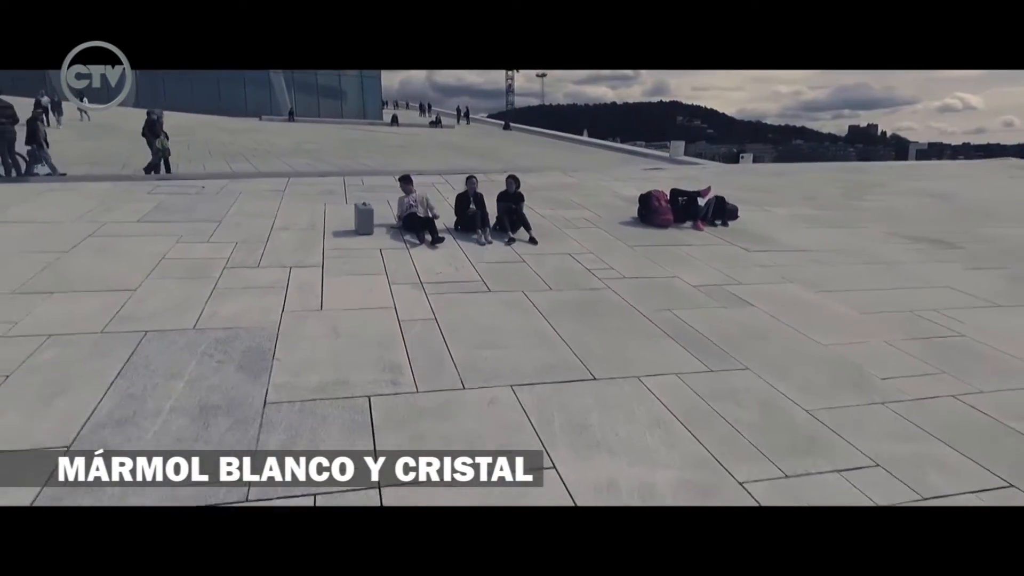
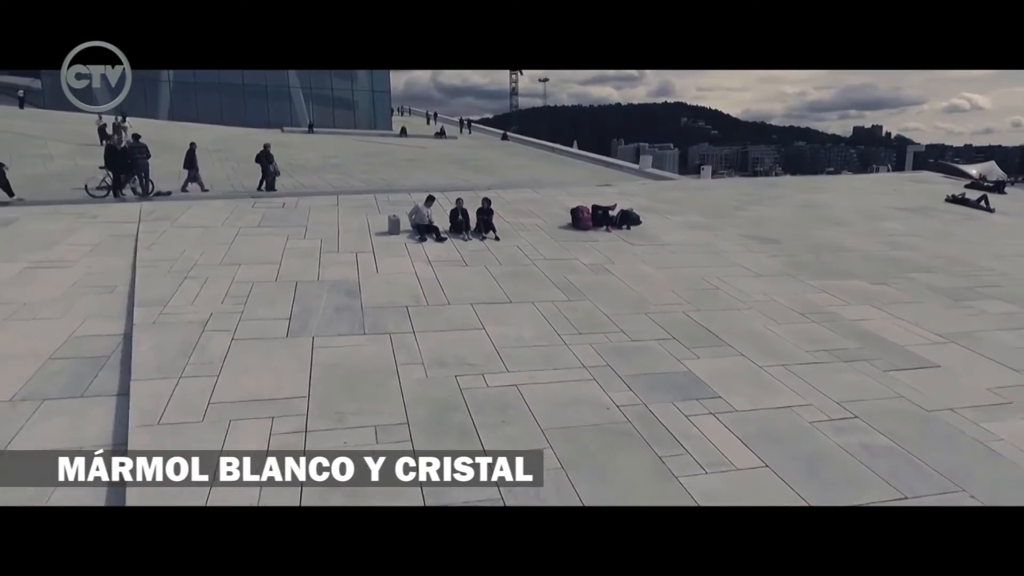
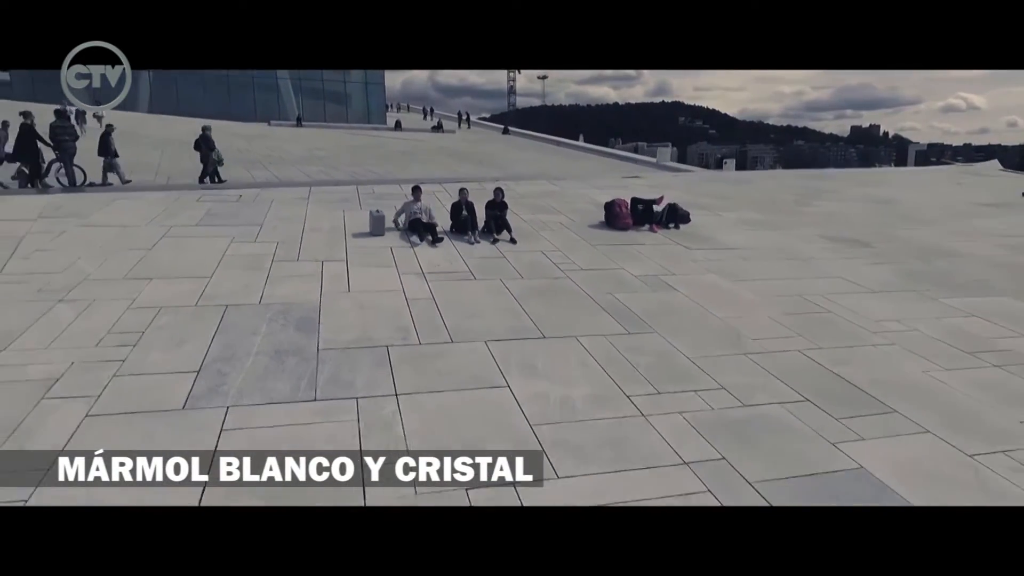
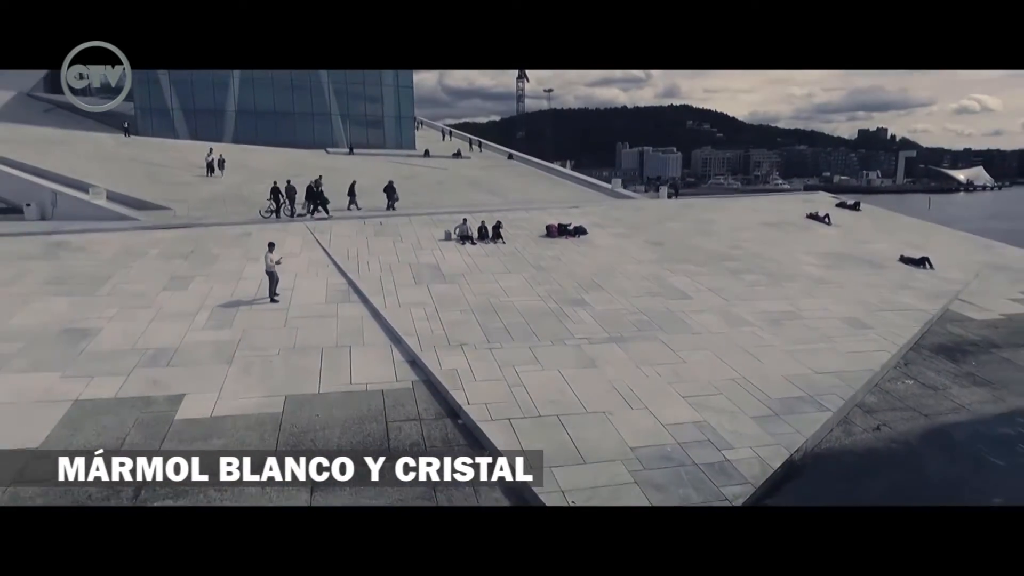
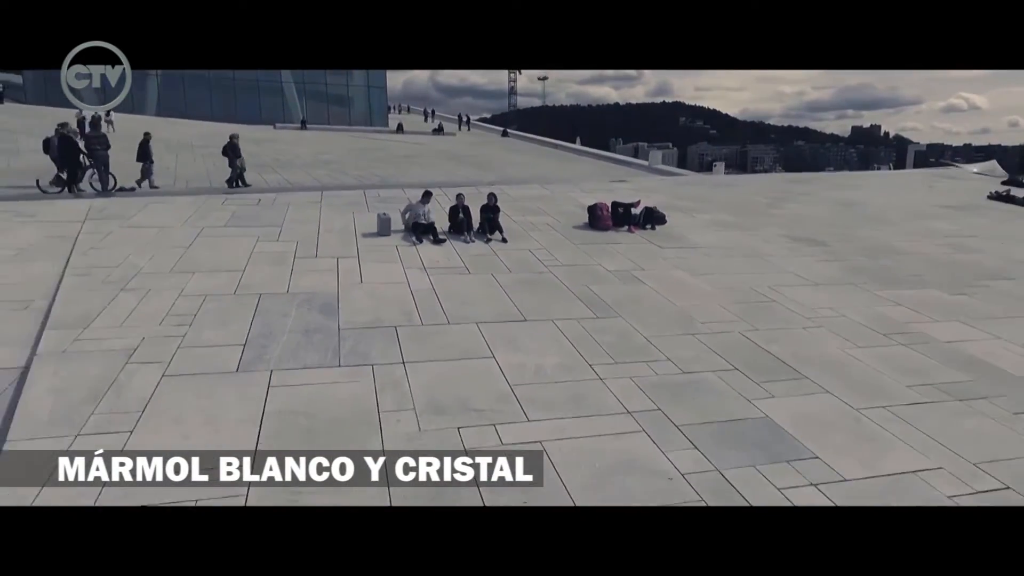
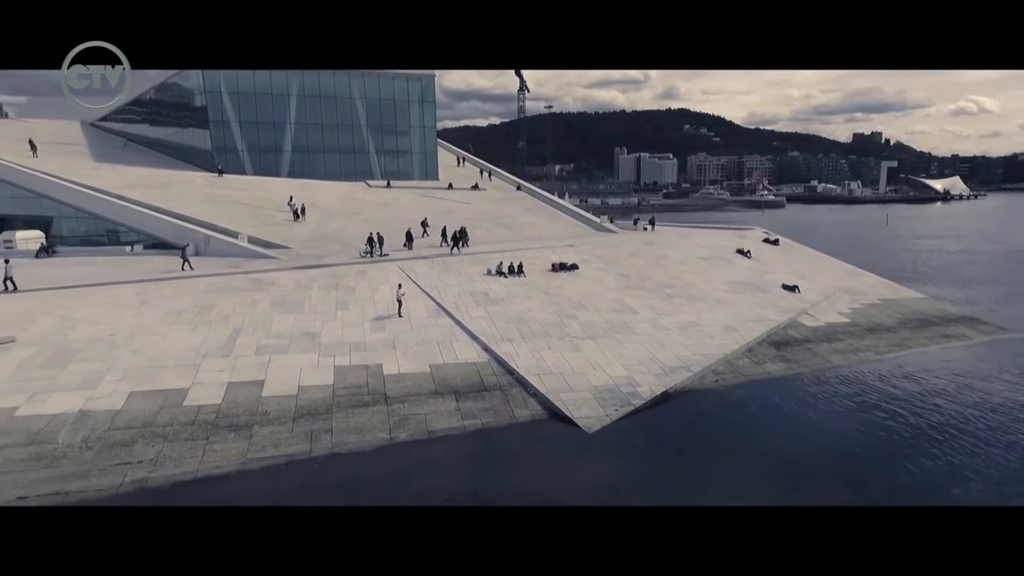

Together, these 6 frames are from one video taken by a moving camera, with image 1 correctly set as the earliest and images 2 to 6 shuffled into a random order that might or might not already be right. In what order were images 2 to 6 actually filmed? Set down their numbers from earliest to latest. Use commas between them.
3, 5, 2, 4, 6
